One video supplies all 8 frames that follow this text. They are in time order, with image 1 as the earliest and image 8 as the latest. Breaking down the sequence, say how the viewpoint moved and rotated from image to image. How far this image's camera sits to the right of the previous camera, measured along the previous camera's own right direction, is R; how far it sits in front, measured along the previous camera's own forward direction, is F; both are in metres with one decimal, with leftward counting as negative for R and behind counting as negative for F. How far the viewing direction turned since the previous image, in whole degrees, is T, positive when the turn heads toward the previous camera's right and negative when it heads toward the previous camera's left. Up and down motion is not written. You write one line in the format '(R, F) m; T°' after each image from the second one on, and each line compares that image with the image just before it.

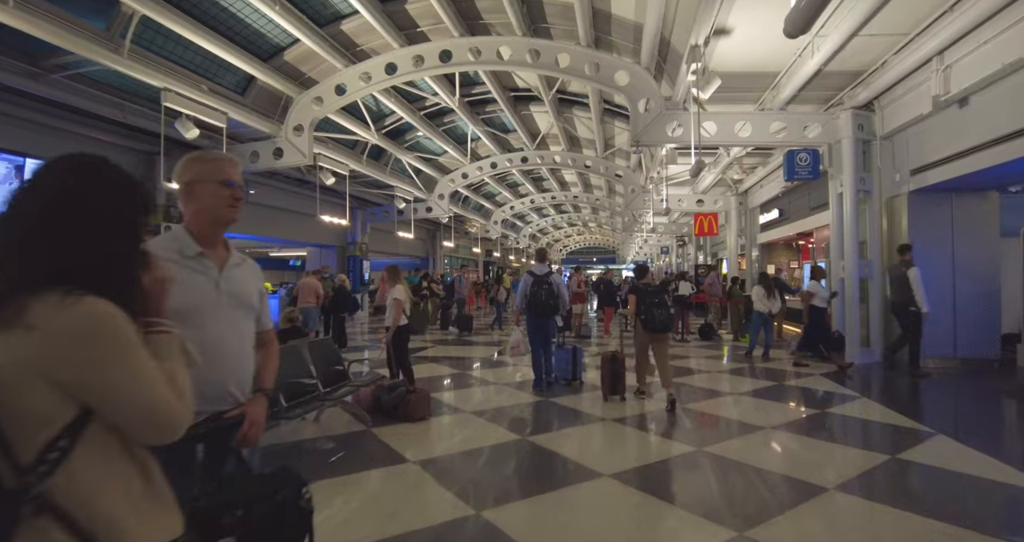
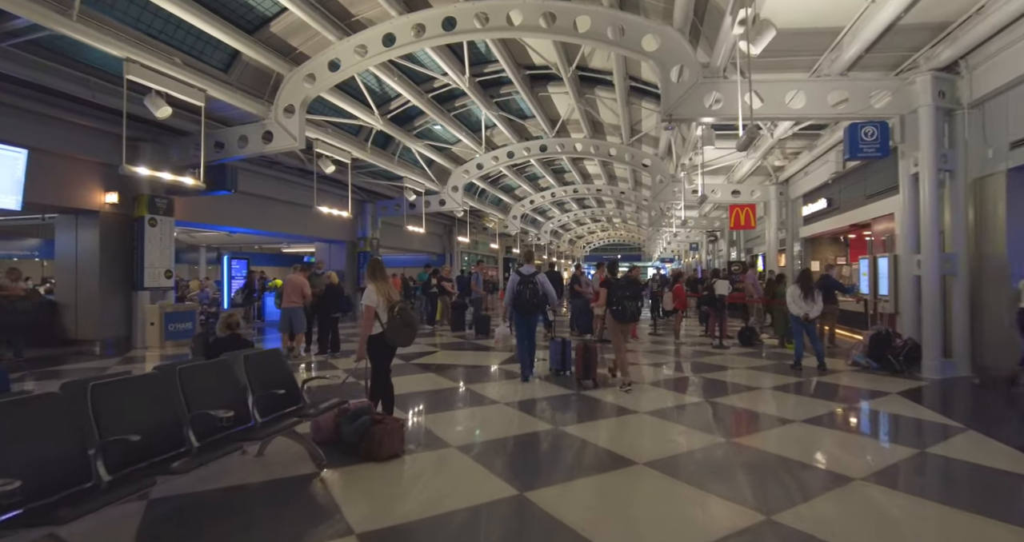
(+0.2, +1.0) m; -3°
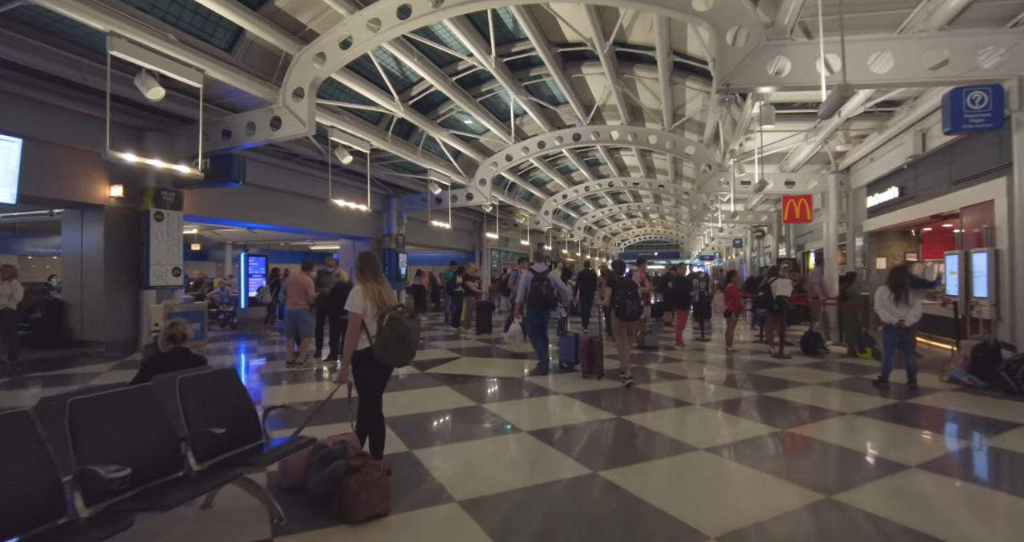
(+0.1, +0.9) m; -4°
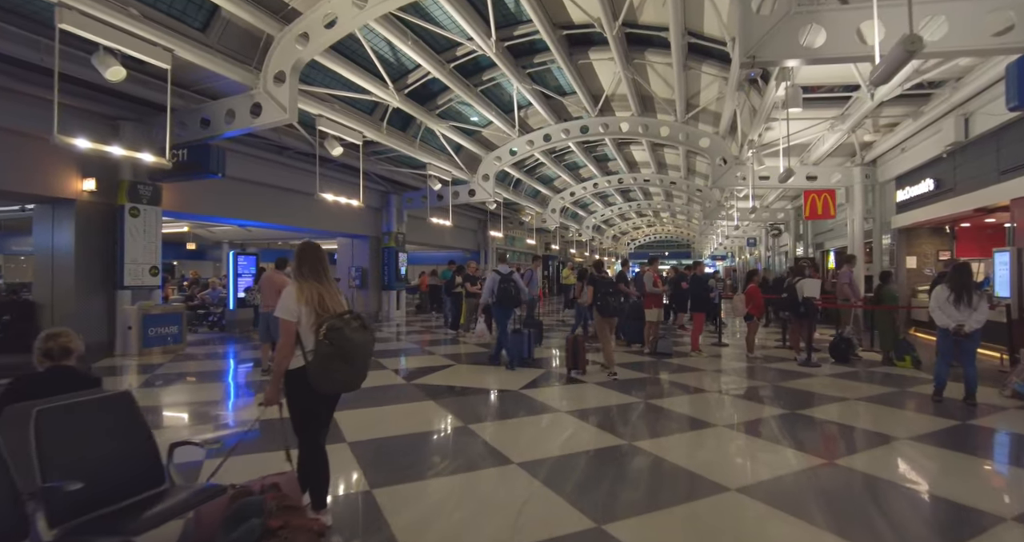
(+0.1, +0.6) m; -1°
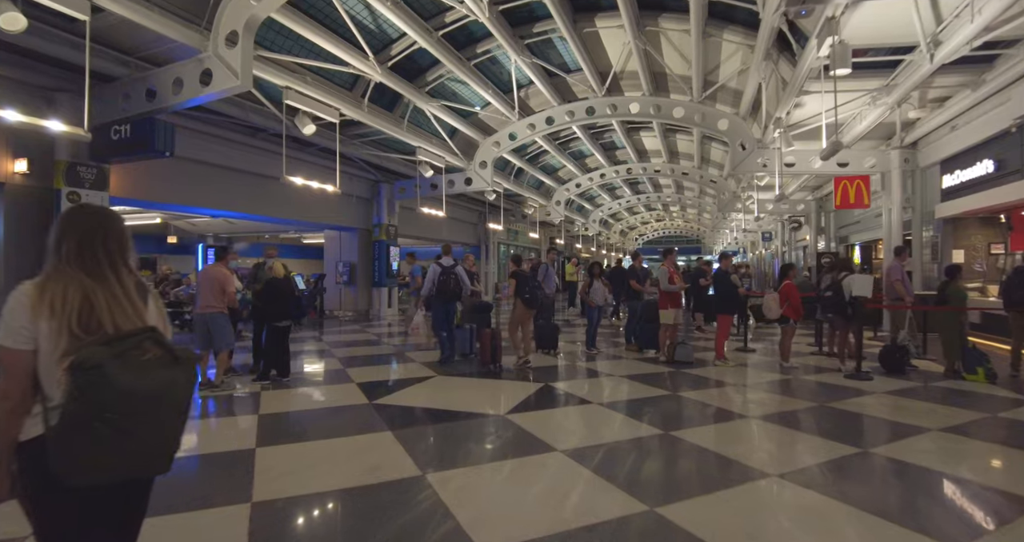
(+0.2, +1.0) m; -1°
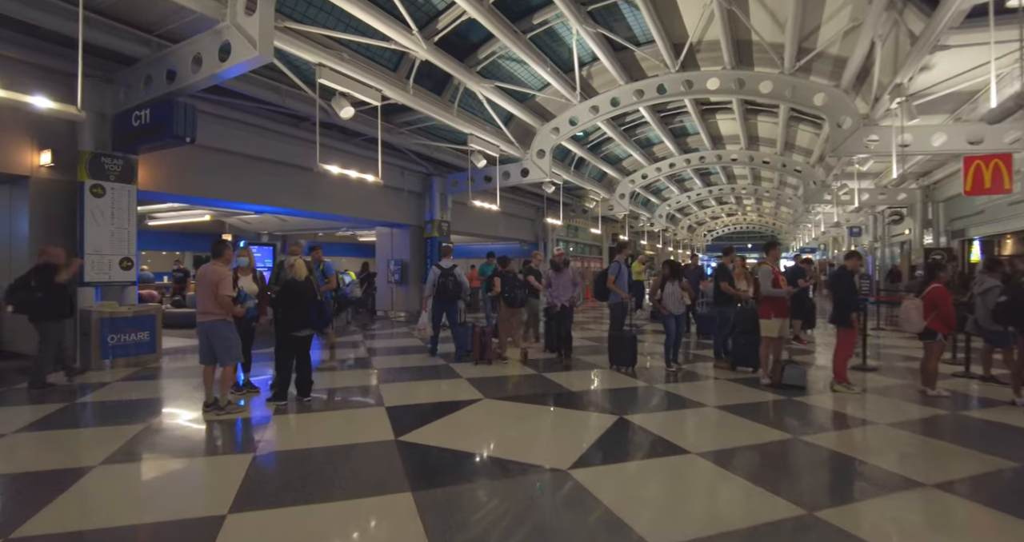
(0.0, +1.0) m; -7°
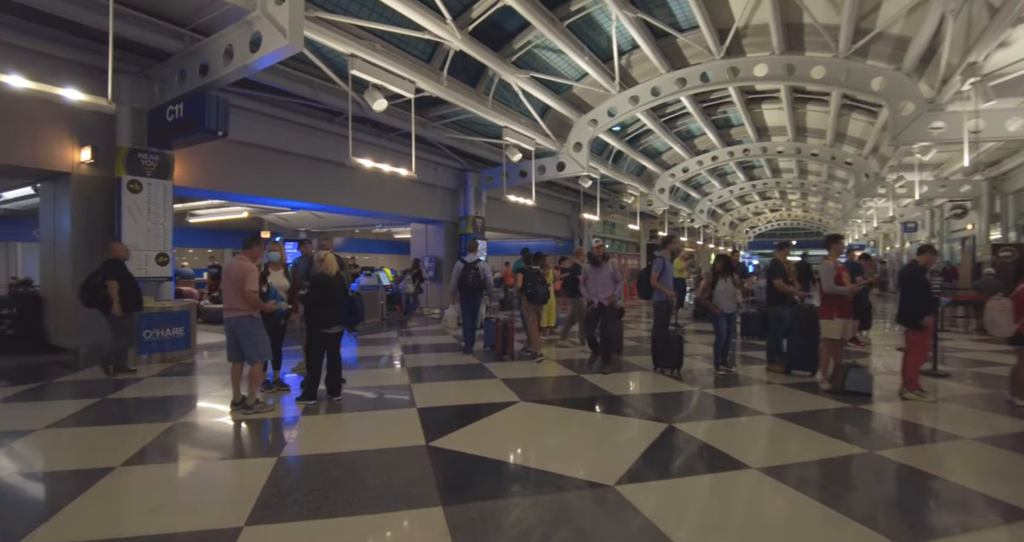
(0.0, +0.3) m; -4°
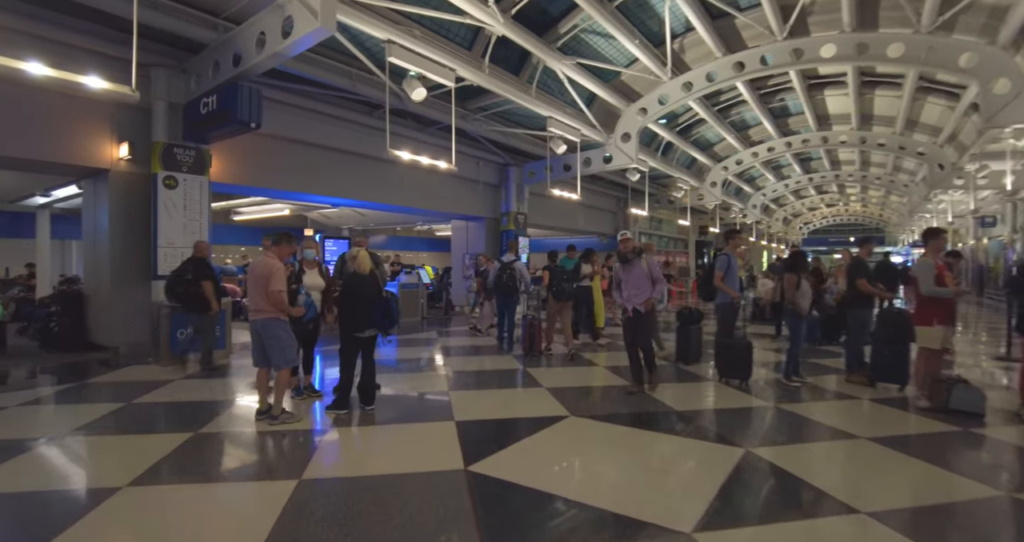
(-0.1, +0.4) m; -5°
